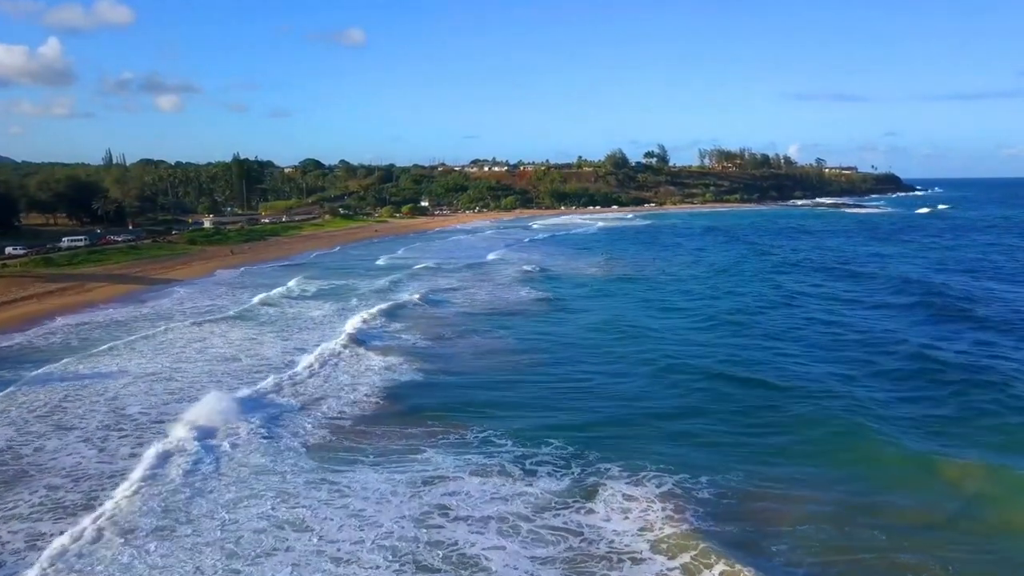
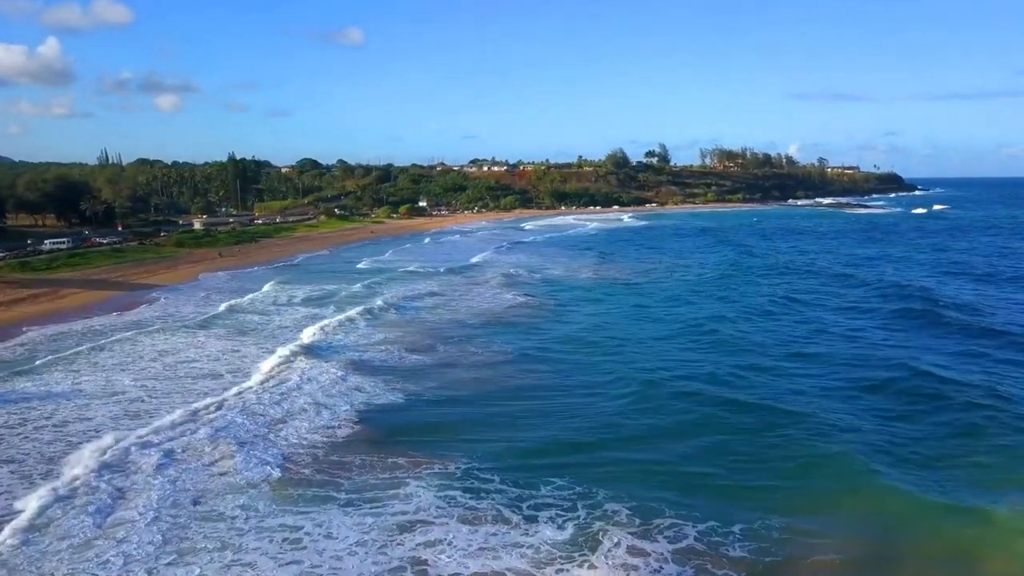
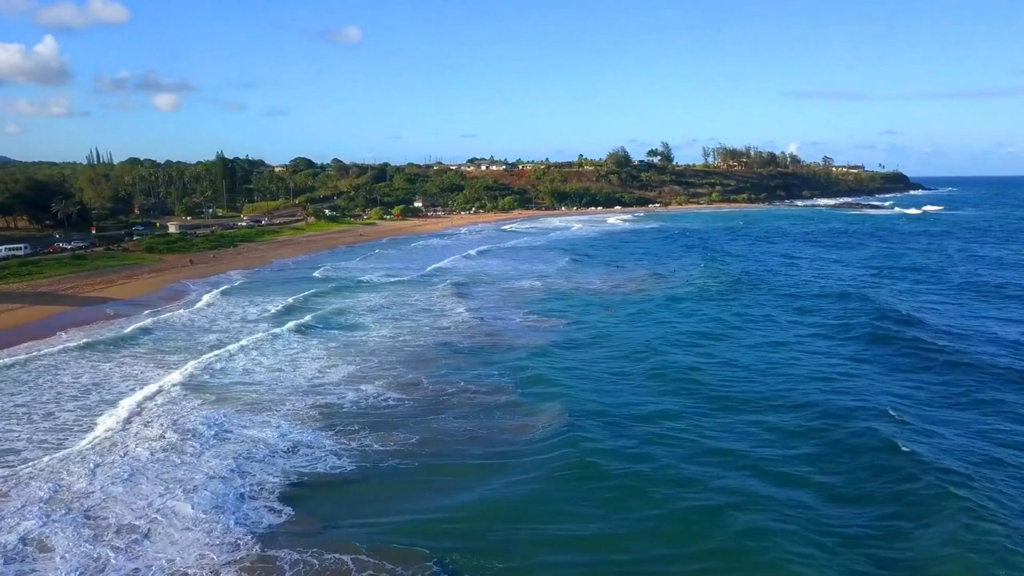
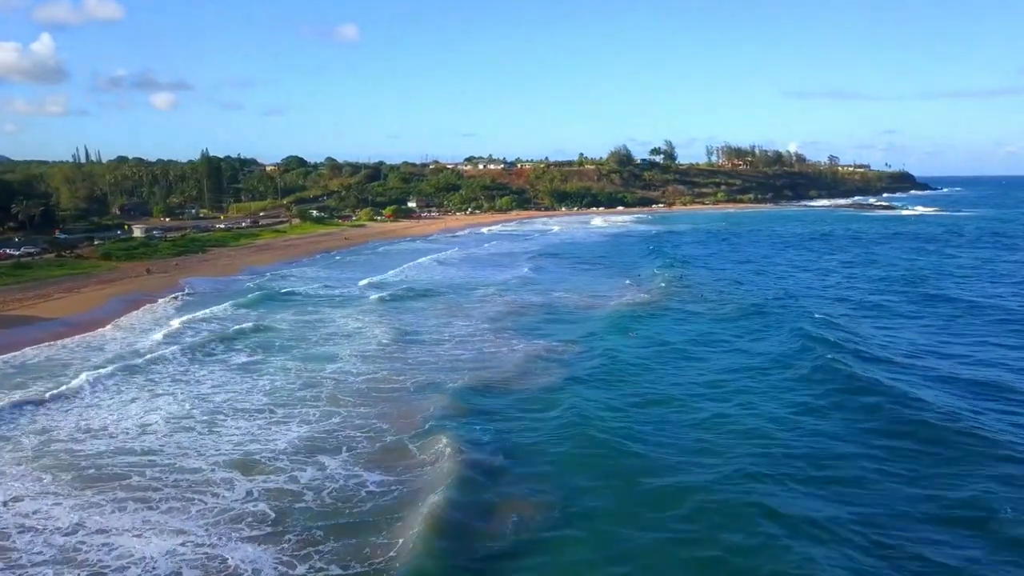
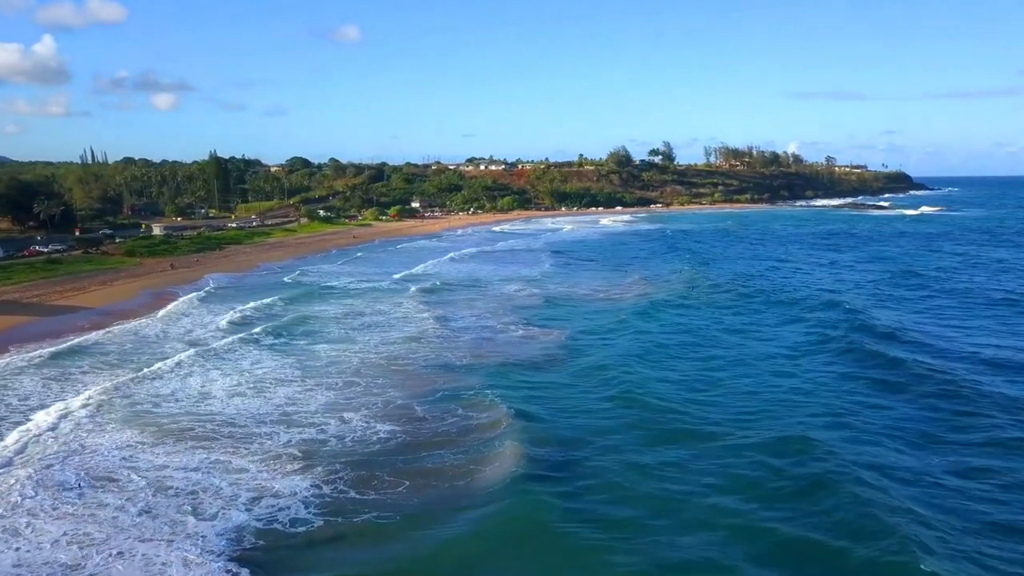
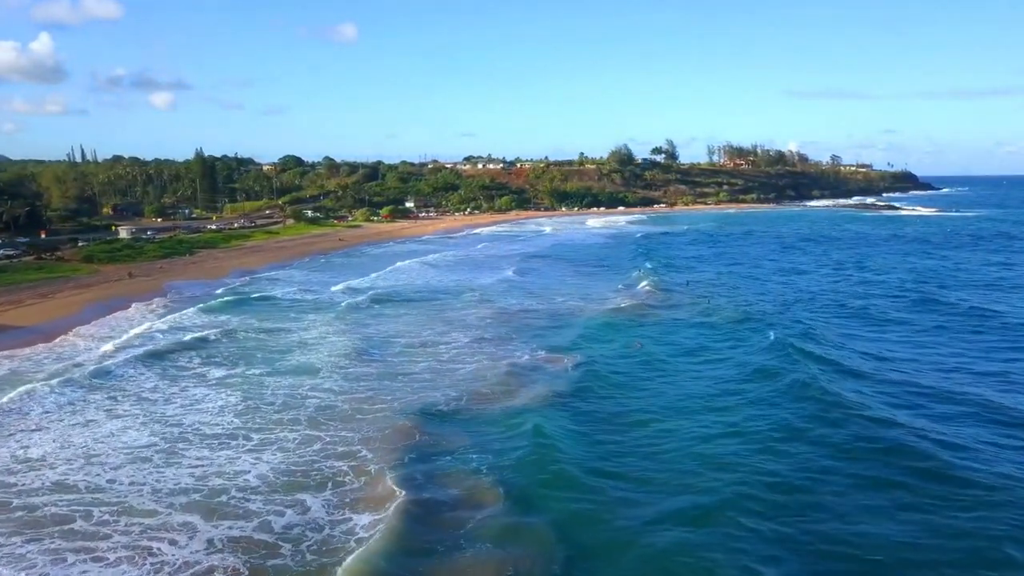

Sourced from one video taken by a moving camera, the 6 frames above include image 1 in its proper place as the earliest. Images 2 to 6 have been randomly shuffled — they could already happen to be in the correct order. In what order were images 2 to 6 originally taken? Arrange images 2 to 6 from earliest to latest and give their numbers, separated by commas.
2, 3, 5, 4, 6
